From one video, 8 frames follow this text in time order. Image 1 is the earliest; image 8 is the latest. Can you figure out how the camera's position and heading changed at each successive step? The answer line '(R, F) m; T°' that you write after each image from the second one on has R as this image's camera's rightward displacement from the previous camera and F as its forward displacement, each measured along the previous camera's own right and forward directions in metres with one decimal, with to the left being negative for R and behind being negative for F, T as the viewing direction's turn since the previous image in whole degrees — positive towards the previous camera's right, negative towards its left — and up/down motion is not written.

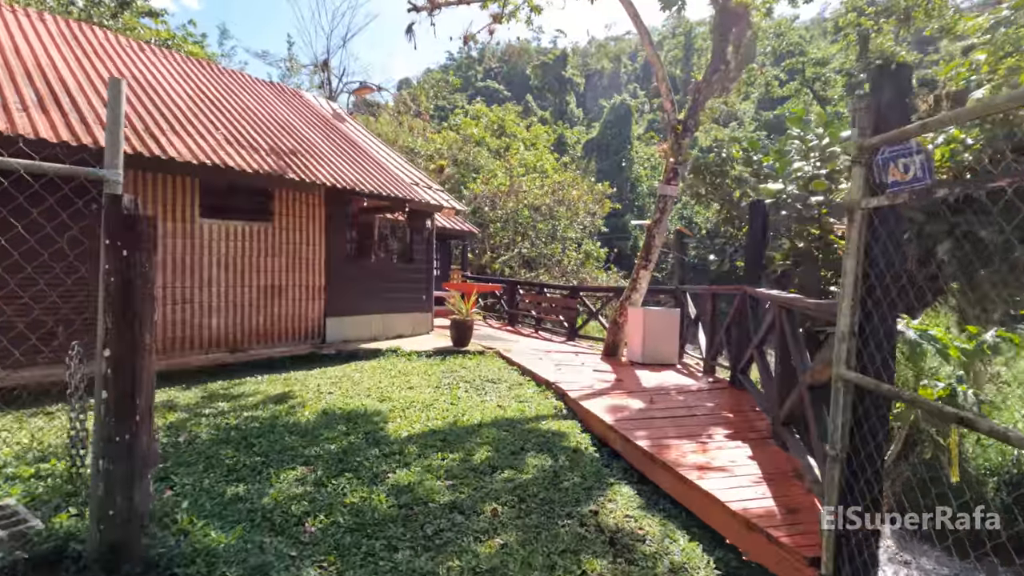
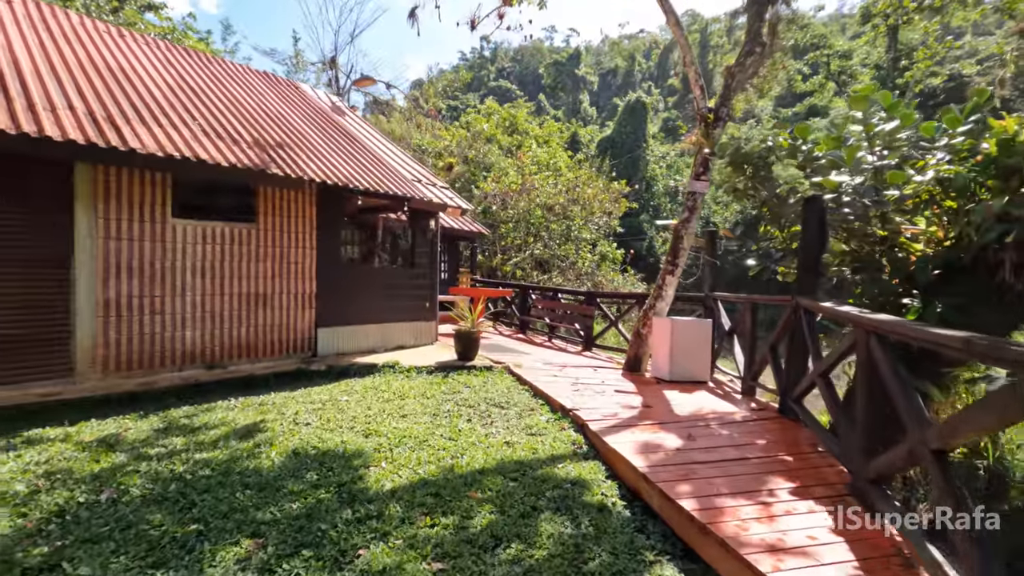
(0.0, +0.8) m; -1°
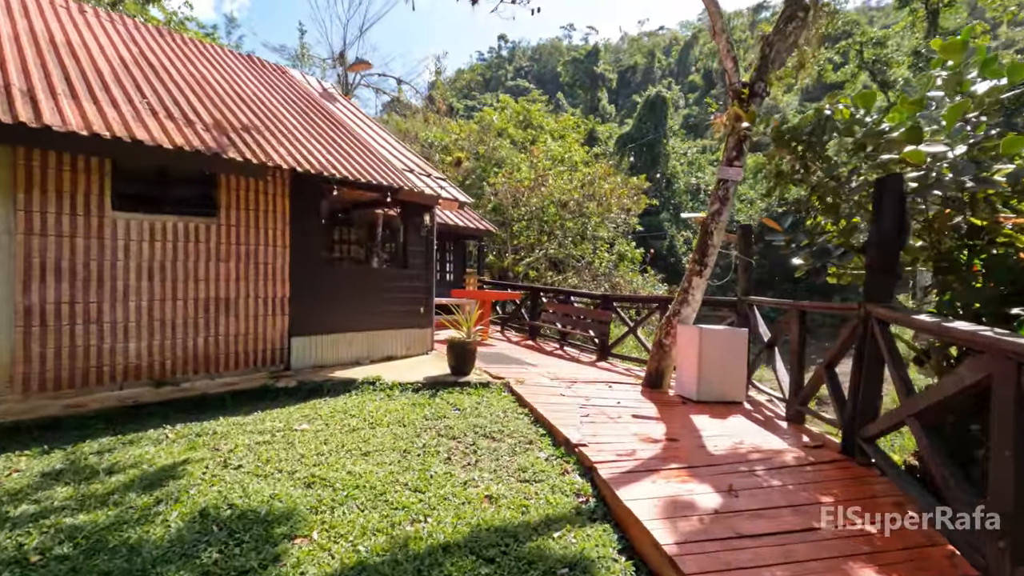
(+0.2, +0.9) m; -2°
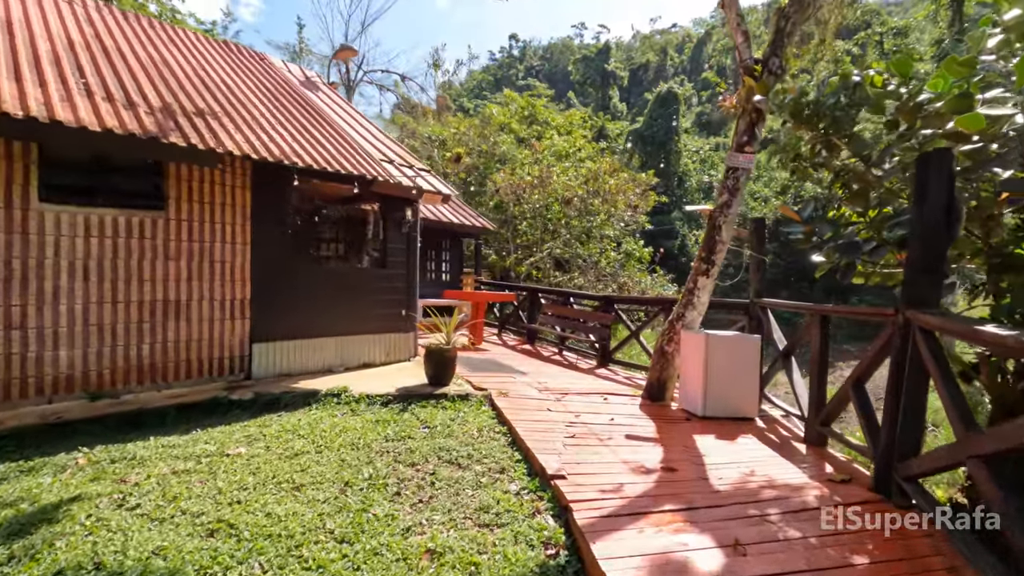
(+0.3, +0.6) m; -1°
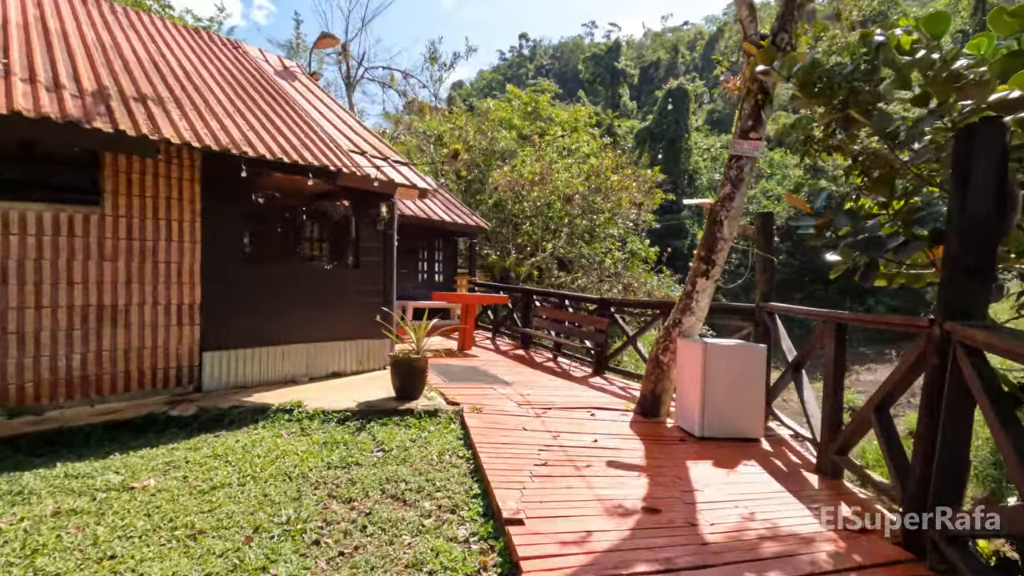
(+0.3, +0.6) m; -1°
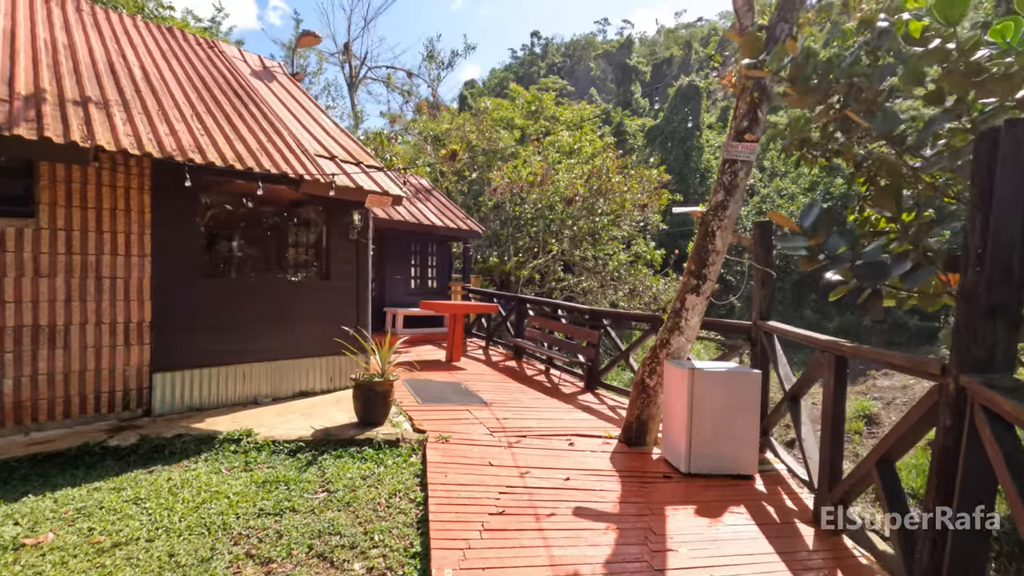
(+0.3, +0.4) m; -1°
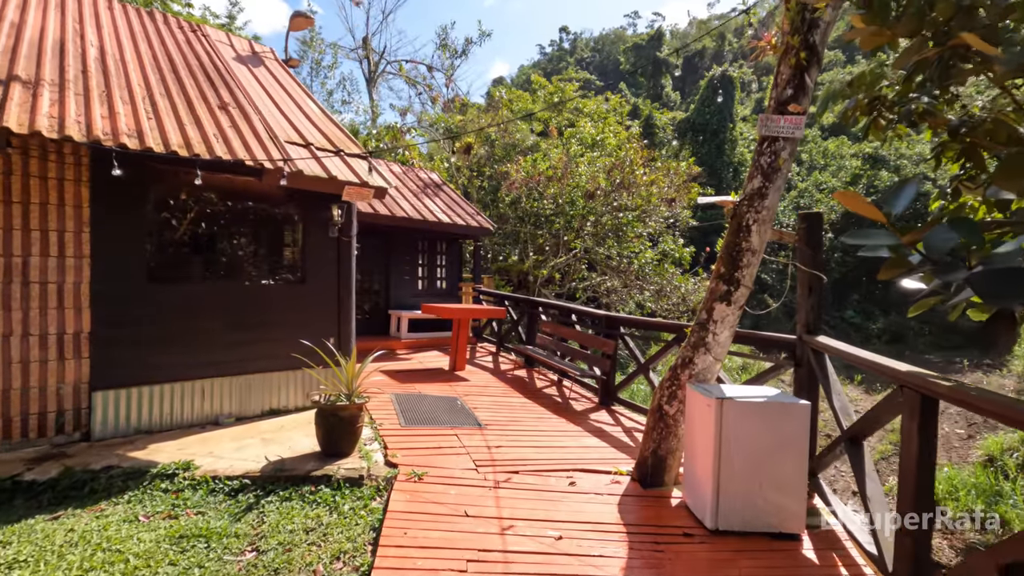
(+0.3, +0.8) m; -3°
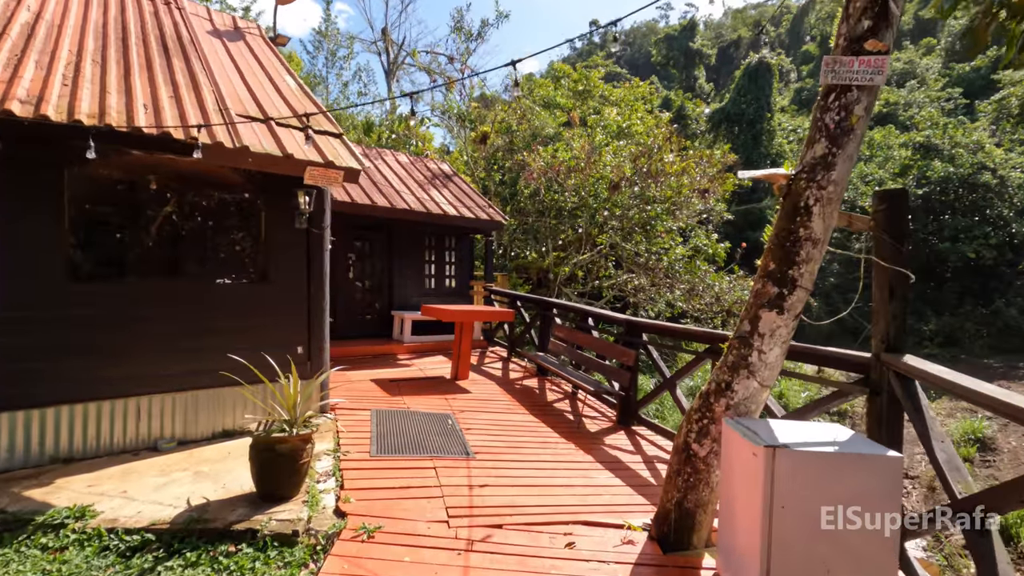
(+0.3, +0.9) m; -3°
